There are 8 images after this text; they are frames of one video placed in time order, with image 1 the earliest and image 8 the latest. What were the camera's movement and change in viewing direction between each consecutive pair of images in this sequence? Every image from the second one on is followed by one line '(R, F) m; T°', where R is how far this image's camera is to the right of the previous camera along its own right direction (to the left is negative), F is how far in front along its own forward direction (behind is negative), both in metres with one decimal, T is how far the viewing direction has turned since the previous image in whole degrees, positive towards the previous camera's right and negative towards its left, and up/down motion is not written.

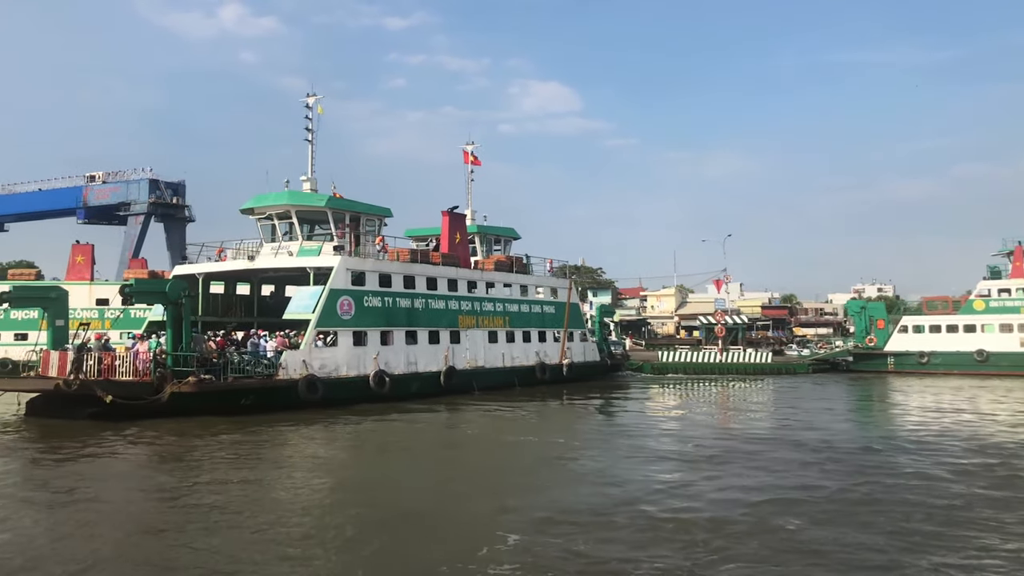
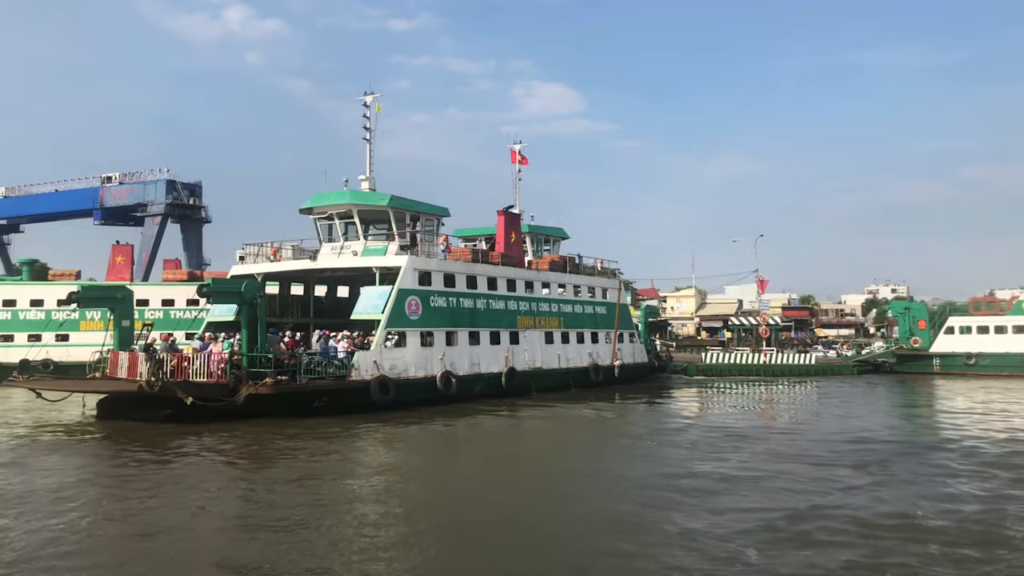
(-1.3, +0.2) m; 0°
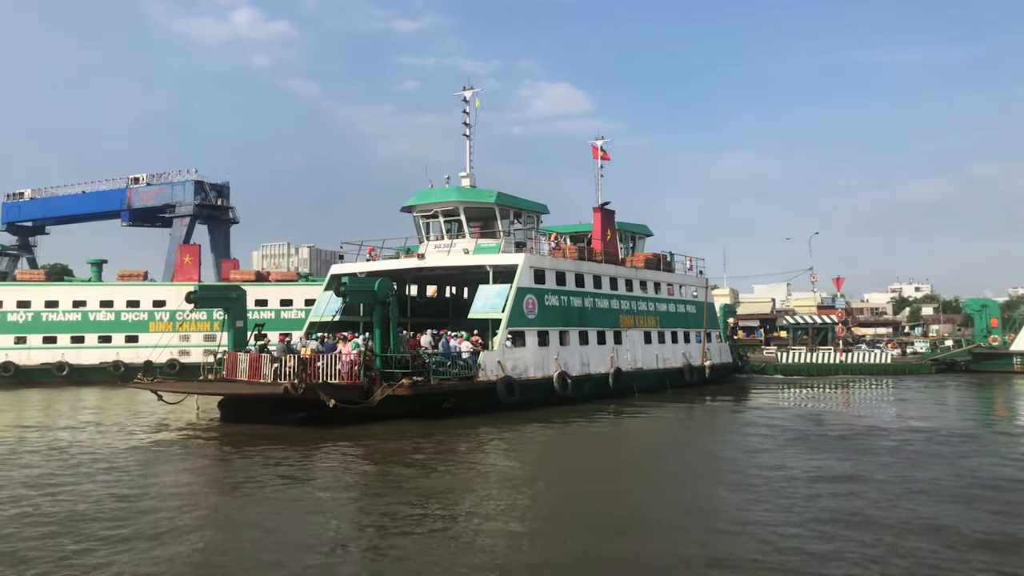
(-2.1, +0.4) m; -1°
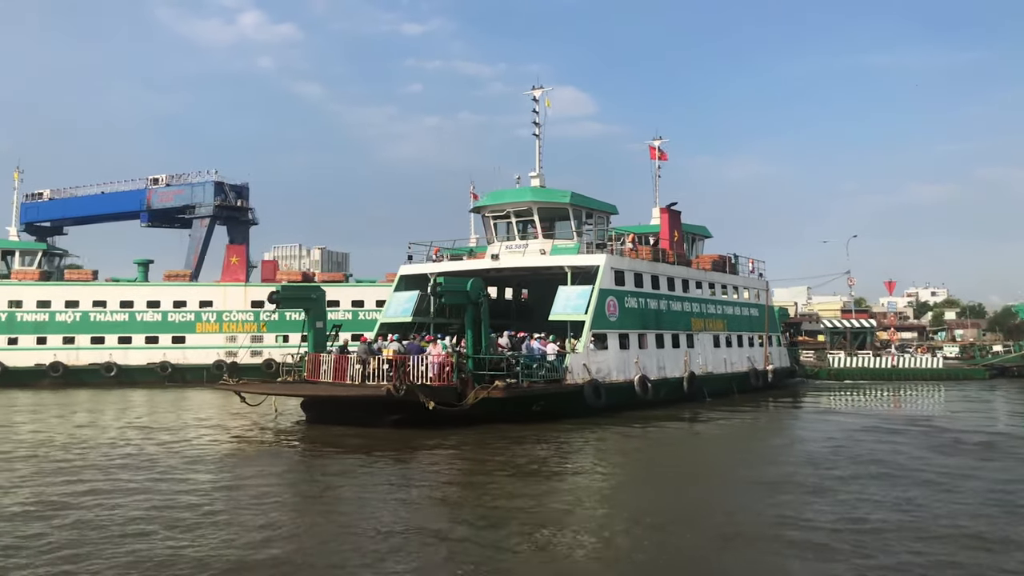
(-1.4, +0.2) m; 0°
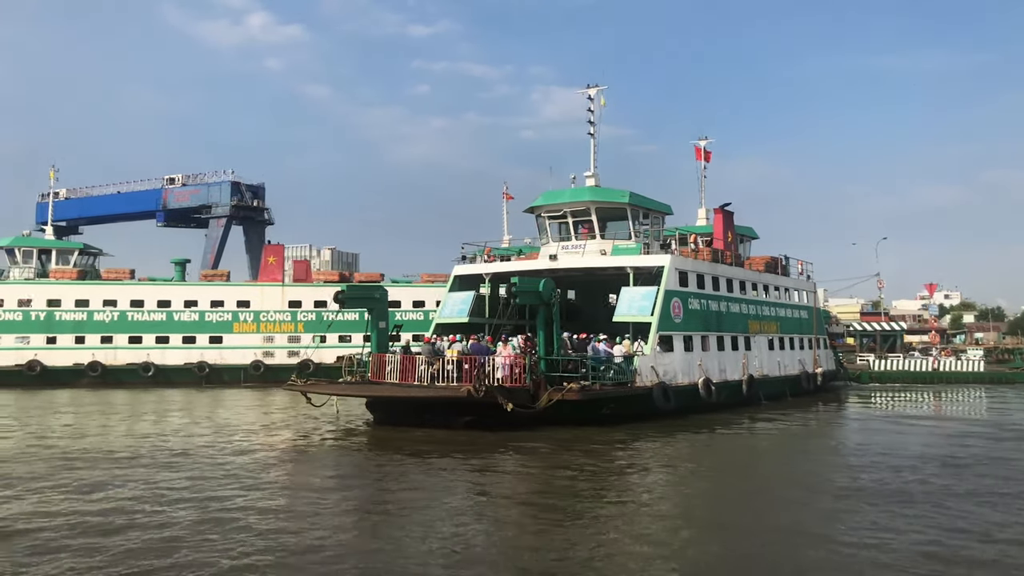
(-1.1, +0.2) m; 0°
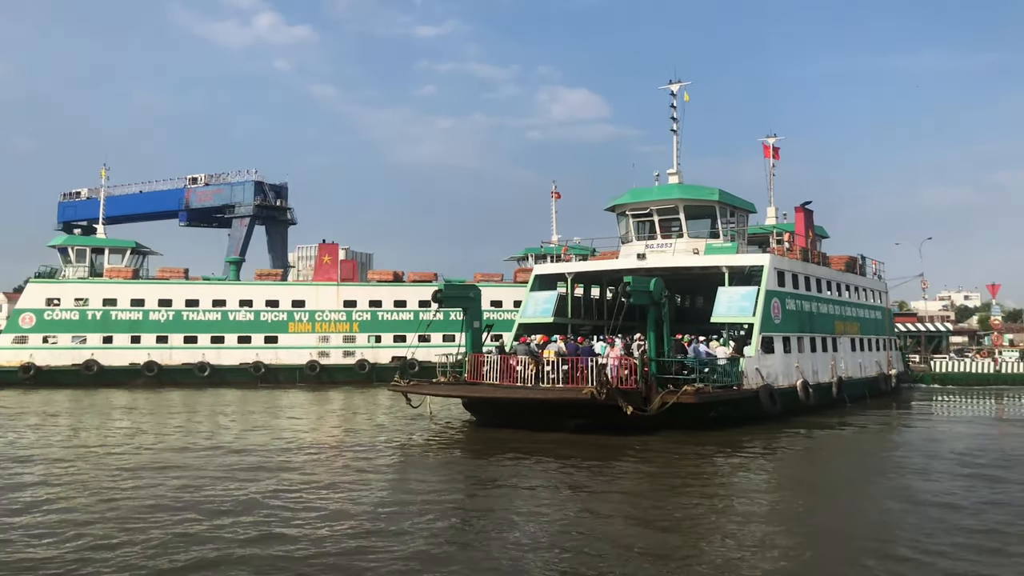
(-1.6, +0.3) m; -1°
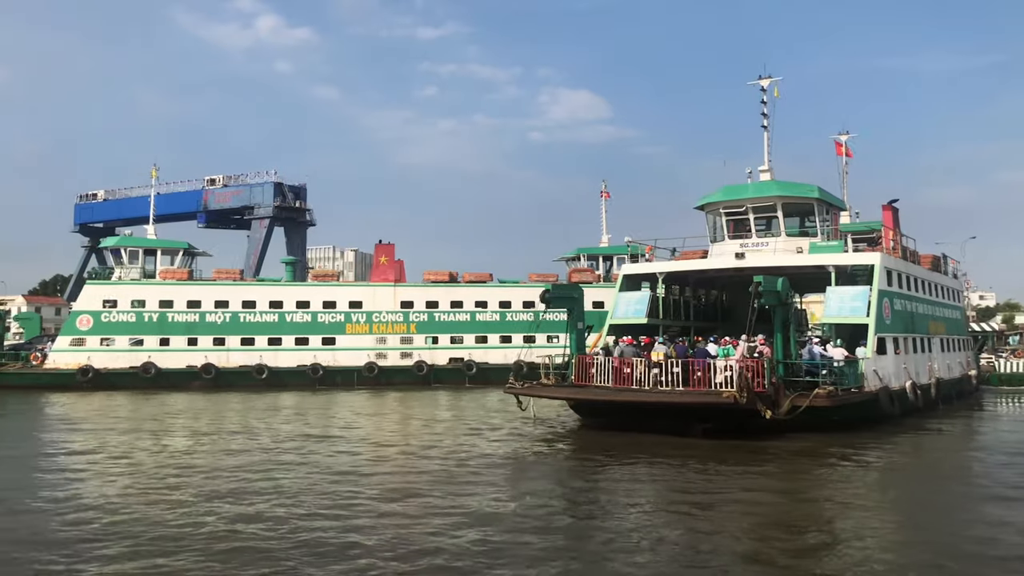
(-1.8, +0.3) m; 0°
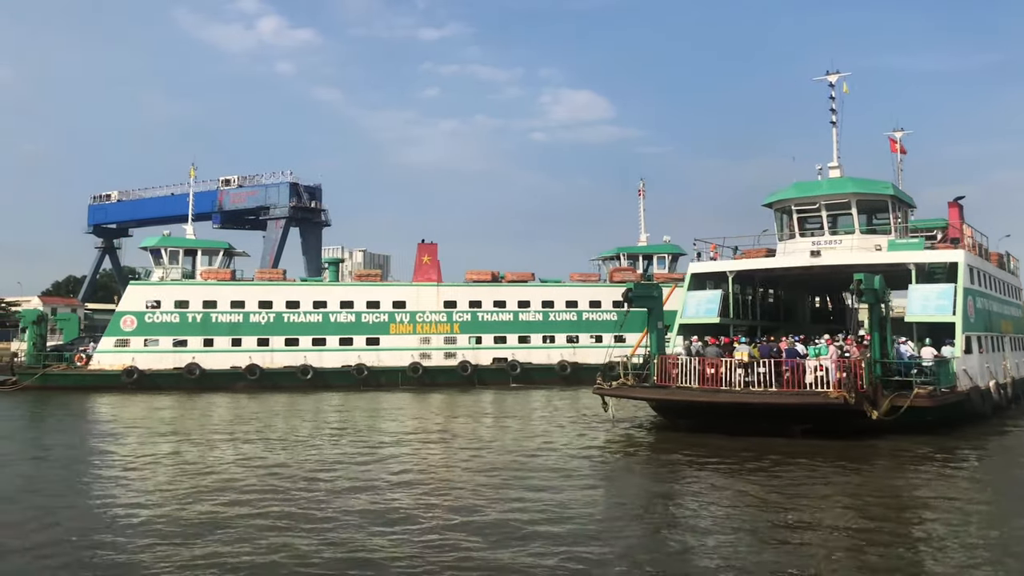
(-1.3, +0.2) m; 0°
